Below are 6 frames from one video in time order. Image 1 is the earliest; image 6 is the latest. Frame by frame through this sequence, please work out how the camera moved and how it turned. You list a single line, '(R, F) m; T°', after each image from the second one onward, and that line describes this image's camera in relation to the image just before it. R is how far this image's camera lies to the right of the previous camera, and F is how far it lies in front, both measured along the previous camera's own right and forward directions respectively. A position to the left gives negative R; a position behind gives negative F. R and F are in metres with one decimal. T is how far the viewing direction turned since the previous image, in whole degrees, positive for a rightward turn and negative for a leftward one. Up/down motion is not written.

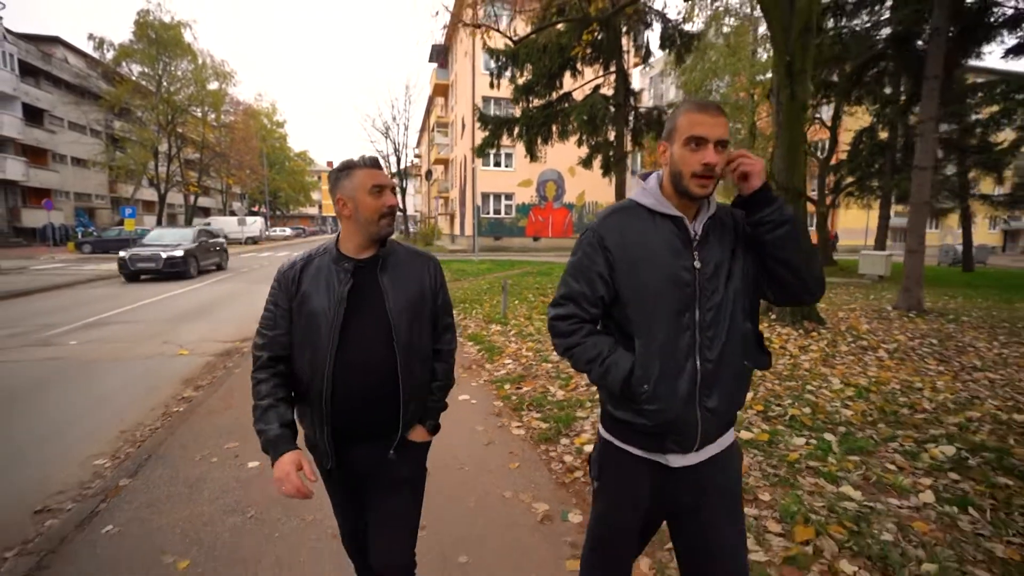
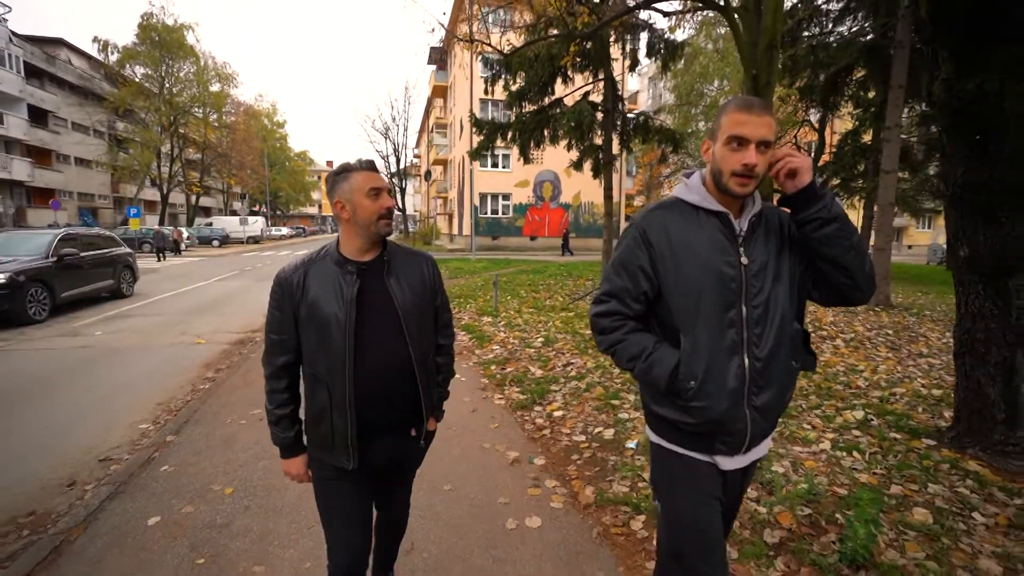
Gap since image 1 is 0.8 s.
(+0.2, -0.8) m; 0°
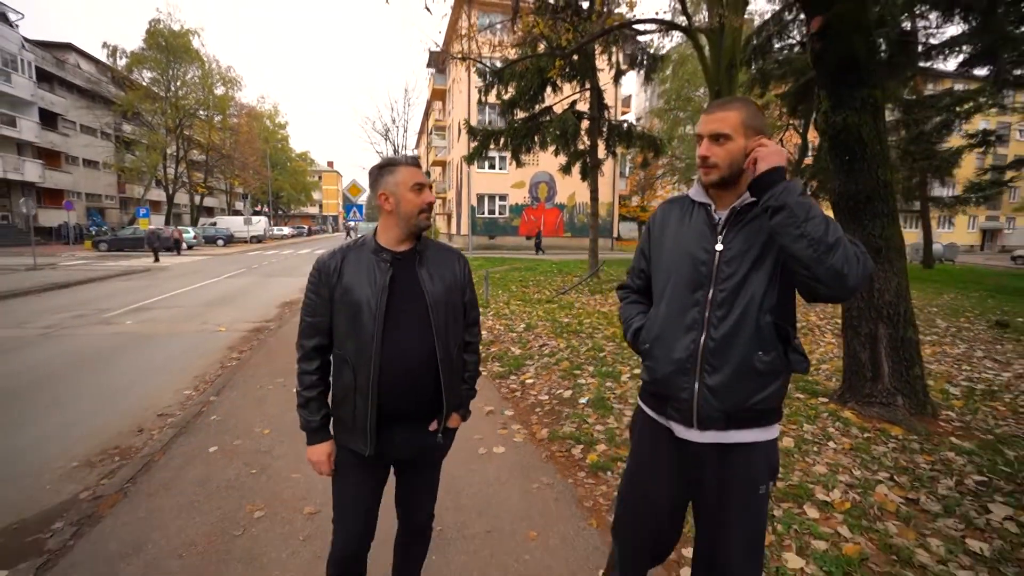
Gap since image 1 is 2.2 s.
(+0.2, -1.0) m; 0°
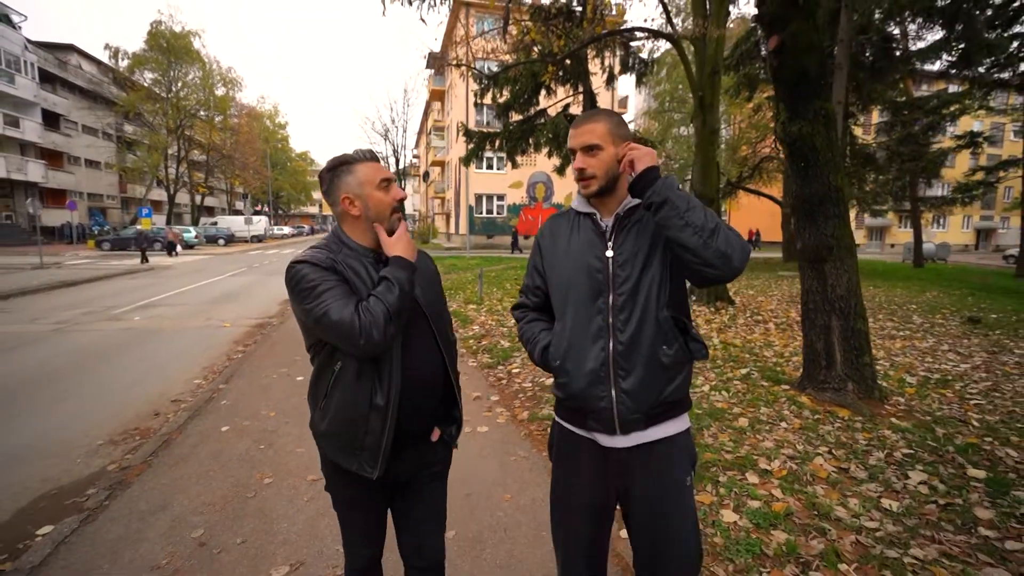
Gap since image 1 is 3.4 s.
(+0.1, -0.4) m; 0°
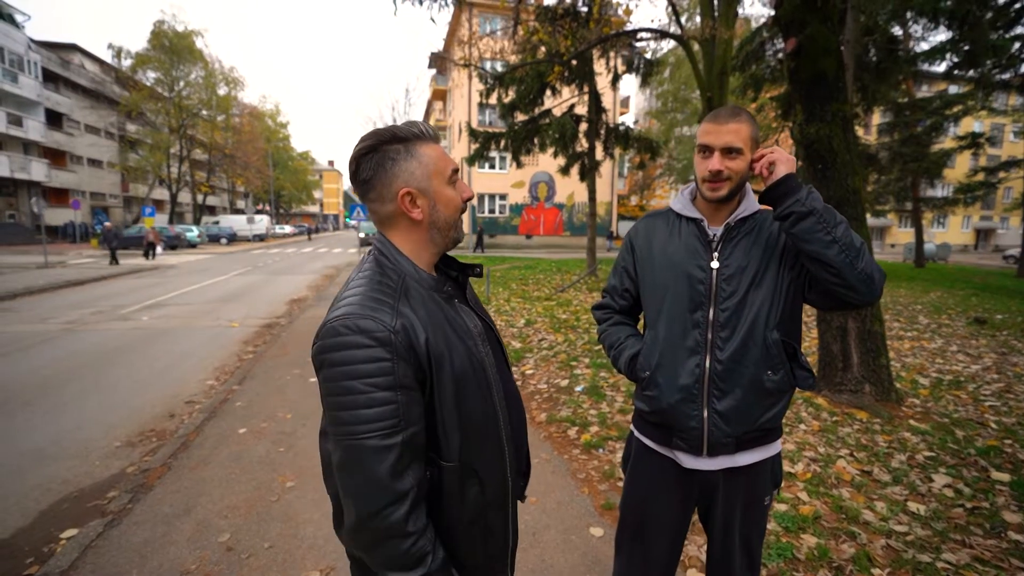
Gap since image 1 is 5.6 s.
(-0.2, 0.0) m; 0°
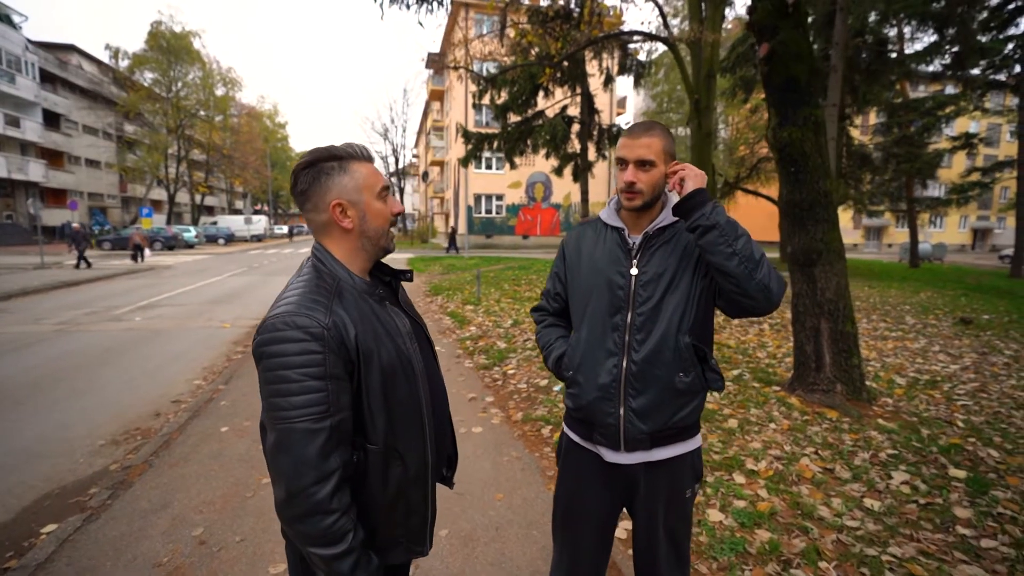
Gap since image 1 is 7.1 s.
(+0.2, -0.1) m; 0°
